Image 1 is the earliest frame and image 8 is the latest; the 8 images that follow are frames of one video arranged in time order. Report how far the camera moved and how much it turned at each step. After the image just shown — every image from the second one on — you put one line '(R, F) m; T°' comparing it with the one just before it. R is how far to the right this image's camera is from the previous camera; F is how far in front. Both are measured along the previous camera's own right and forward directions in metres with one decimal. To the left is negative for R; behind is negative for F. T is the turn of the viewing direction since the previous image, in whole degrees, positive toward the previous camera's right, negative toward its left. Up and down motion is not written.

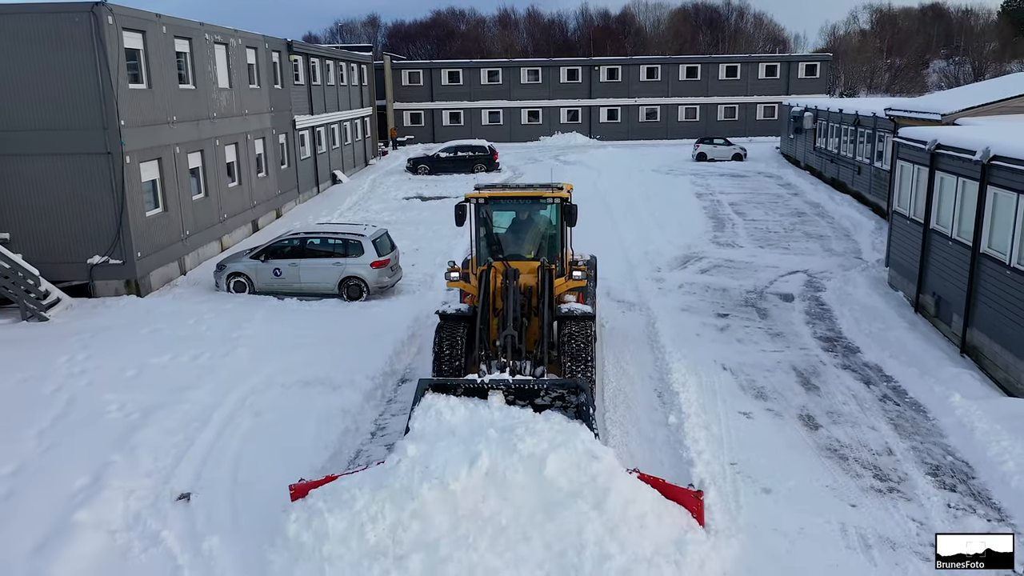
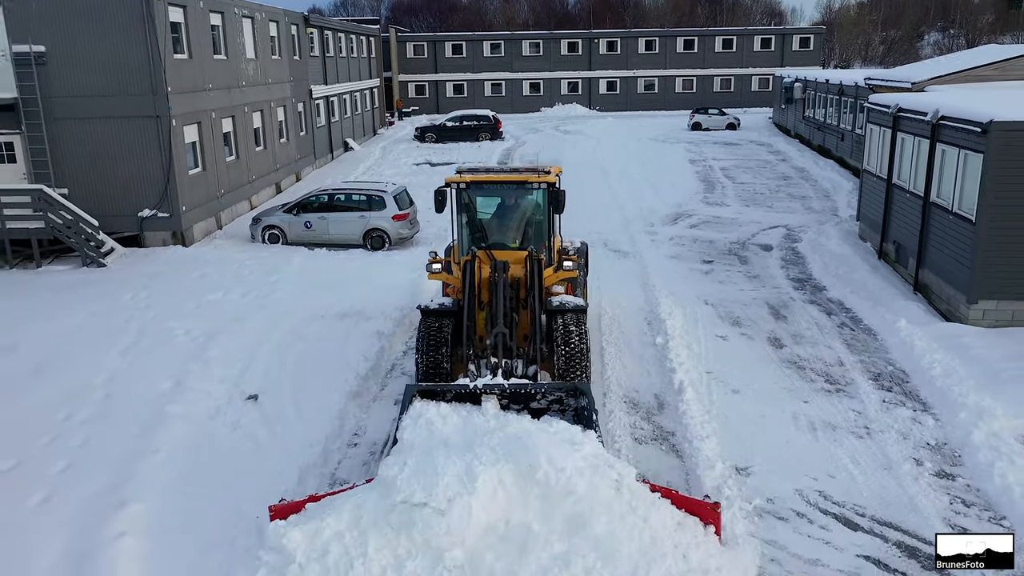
(-0.1, -1.6) m; 0°
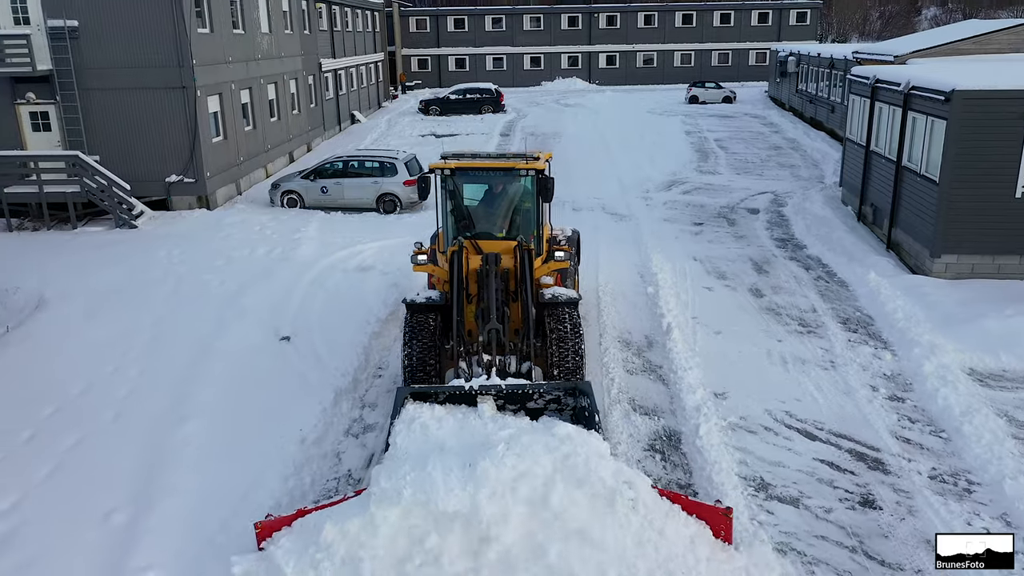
(-0.1, -1.1) m; 0°
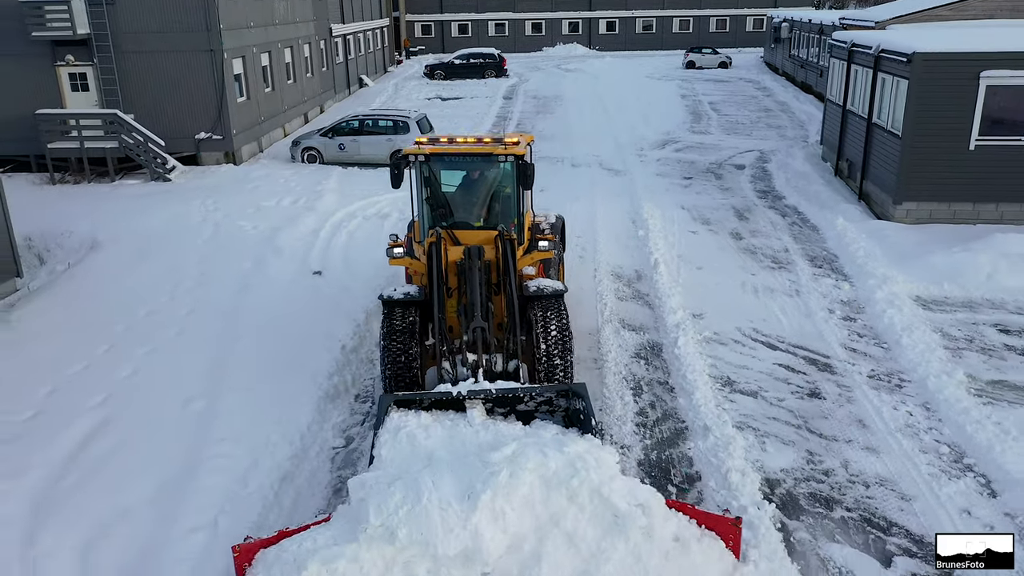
(-0.1, -1.4) m; 0°
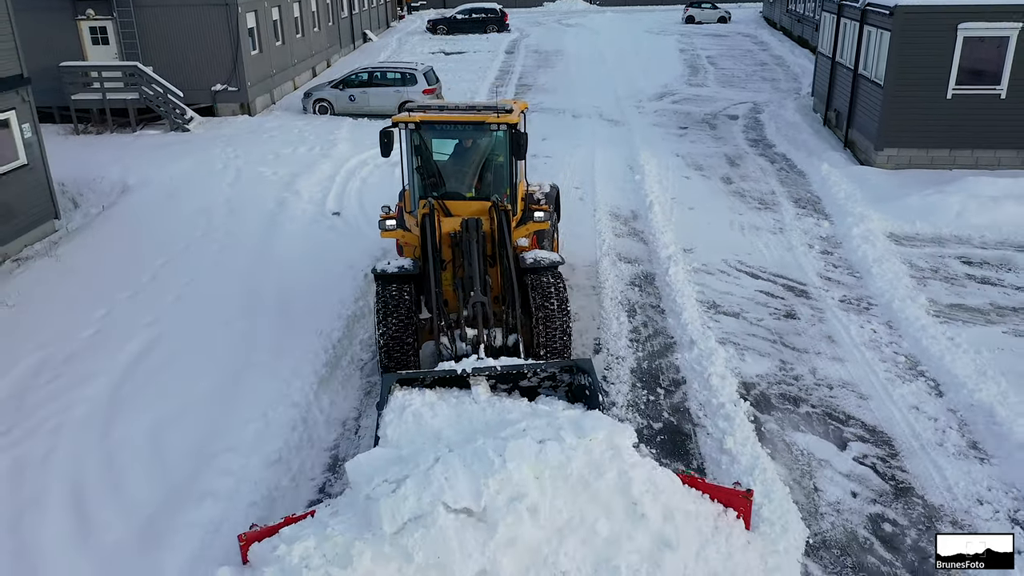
(-0.1, -0.9) m; 0°
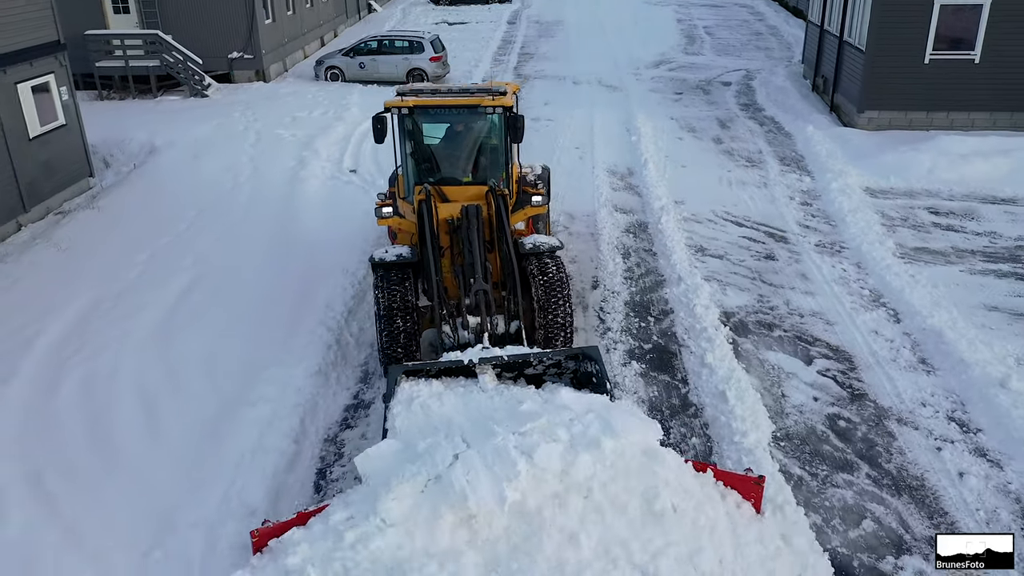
(-0.1, -1.0) m; 0°
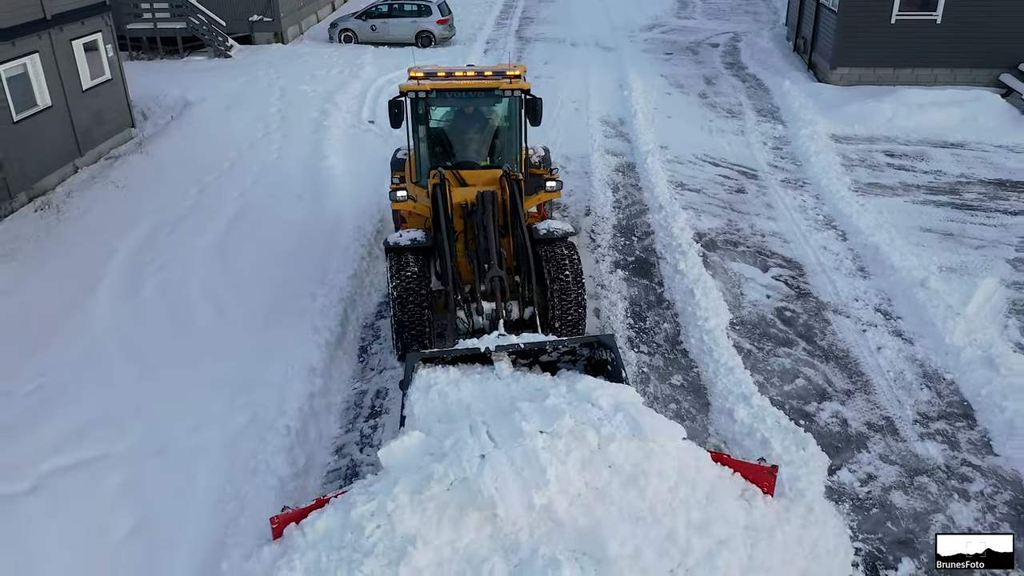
(-0.1, -1.5) m; 0°
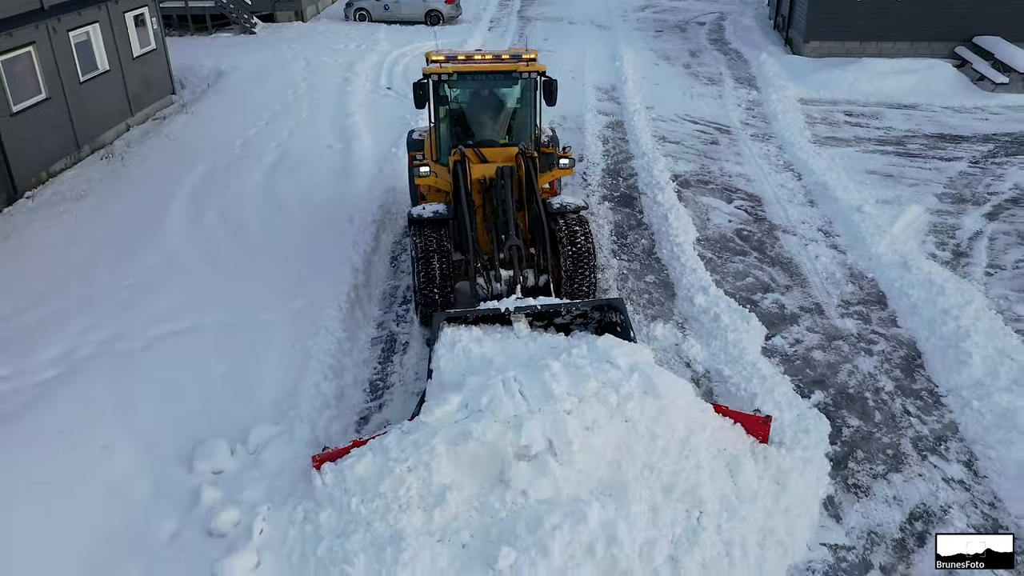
(0.0, -1.8) m; 0°
